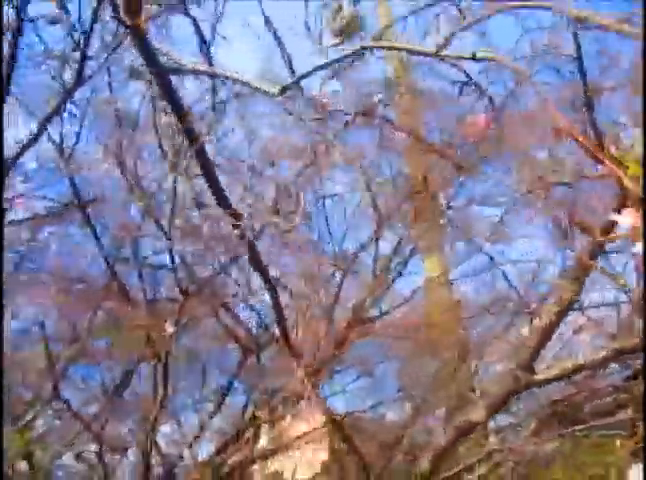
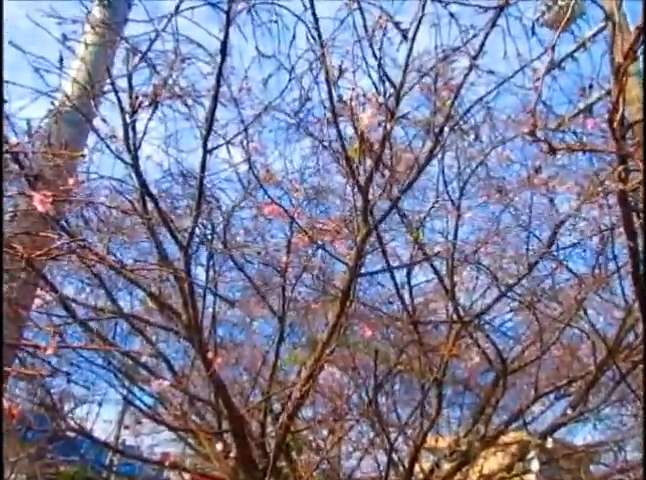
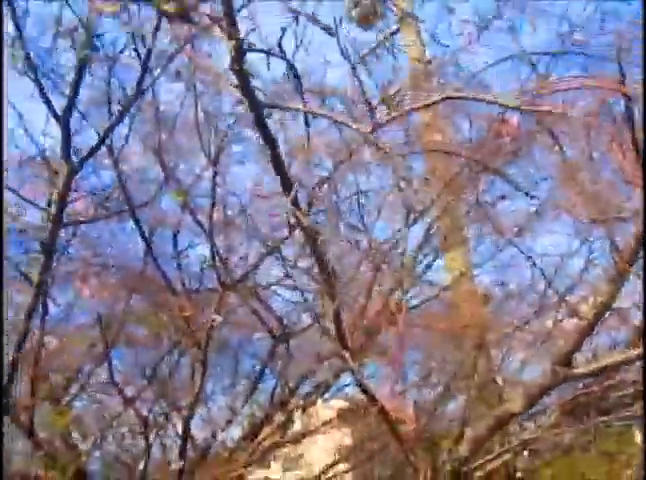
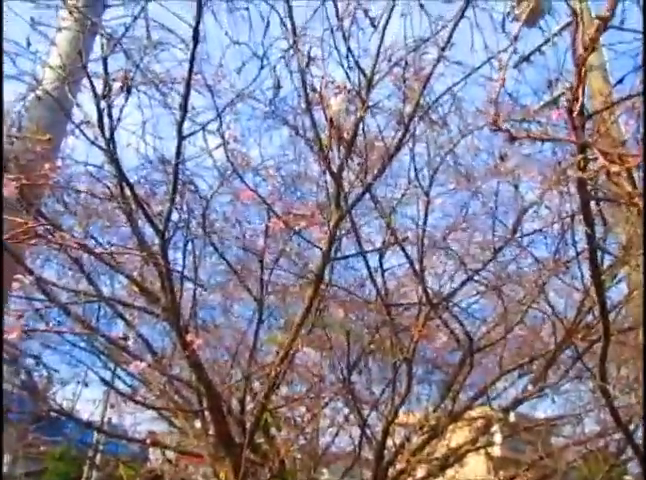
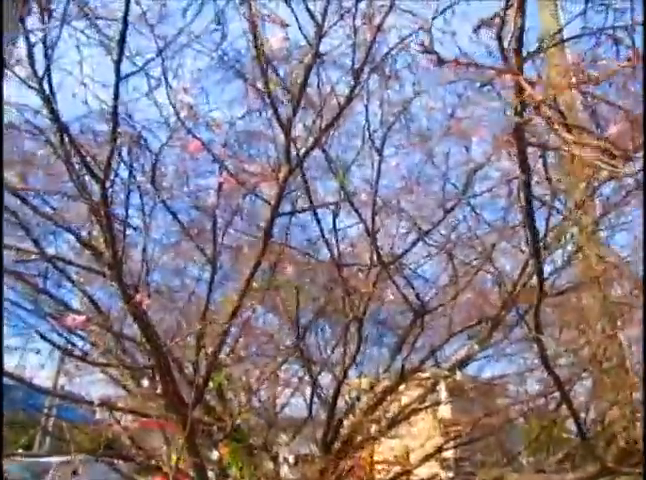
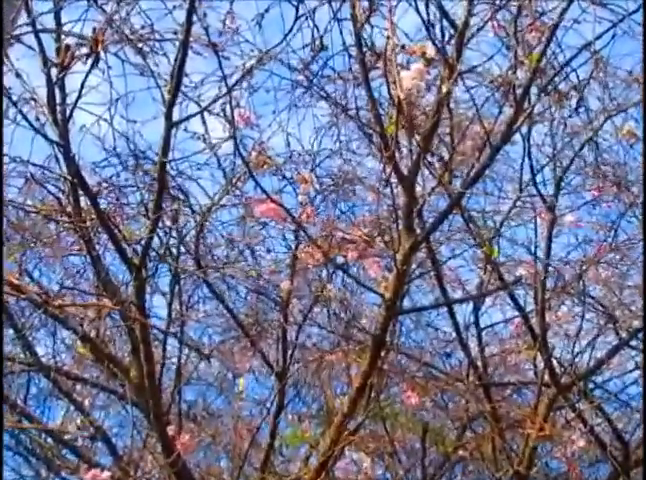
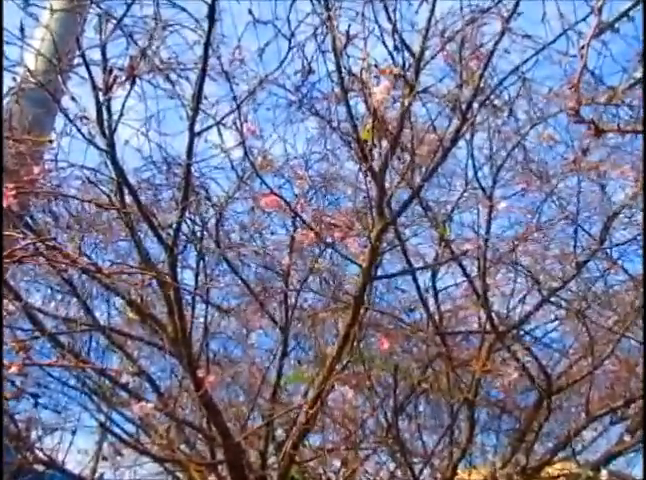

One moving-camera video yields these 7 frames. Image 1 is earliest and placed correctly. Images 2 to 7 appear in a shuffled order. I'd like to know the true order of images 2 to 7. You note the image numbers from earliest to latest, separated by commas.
3, 5, 4, 2, 7, 6
